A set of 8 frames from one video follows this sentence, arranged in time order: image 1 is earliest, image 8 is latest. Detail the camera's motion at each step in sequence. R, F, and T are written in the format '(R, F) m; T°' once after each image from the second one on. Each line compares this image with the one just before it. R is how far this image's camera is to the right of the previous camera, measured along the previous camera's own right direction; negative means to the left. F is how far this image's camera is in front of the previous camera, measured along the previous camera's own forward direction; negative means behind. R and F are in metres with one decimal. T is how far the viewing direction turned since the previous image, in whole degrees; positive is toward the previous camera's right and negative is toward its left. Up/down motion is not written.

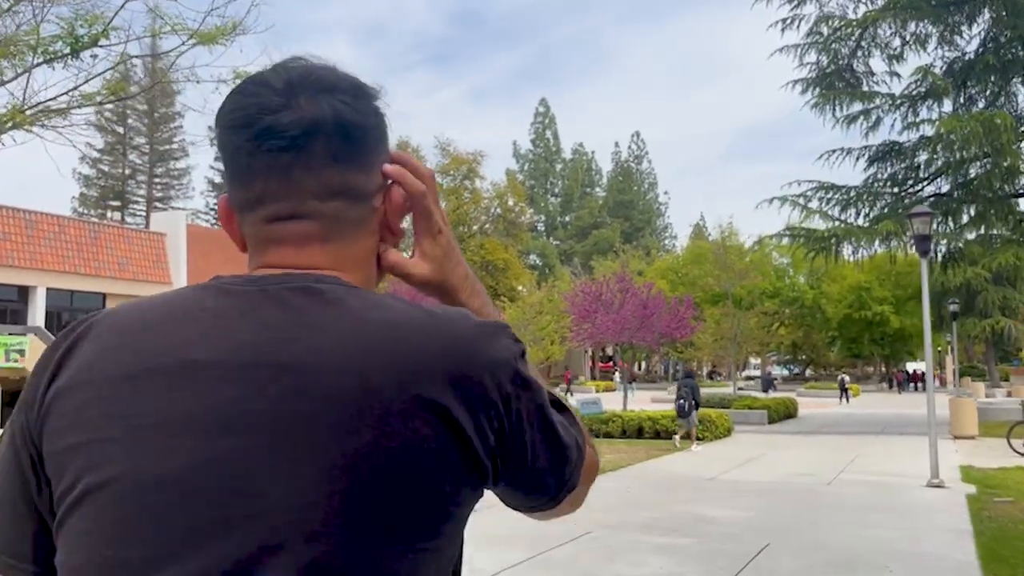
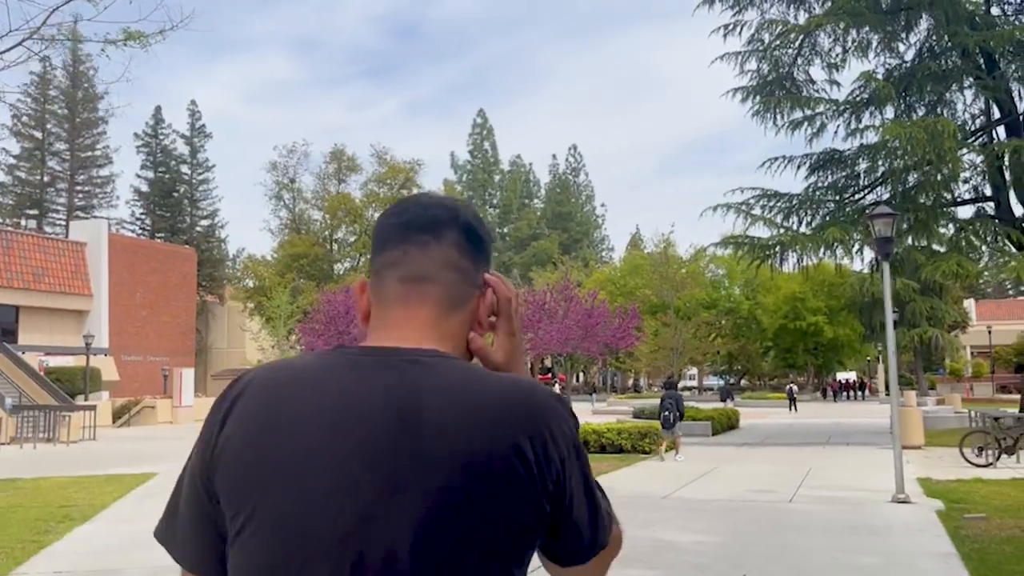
(-0.1, +0.9) m; +4°
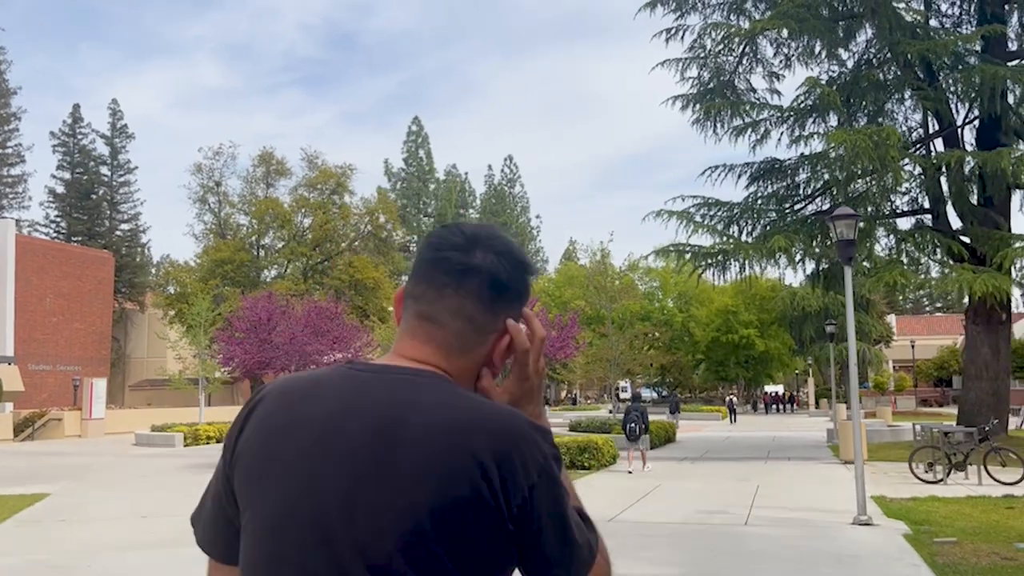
(0.0, +1.0) m; +4°
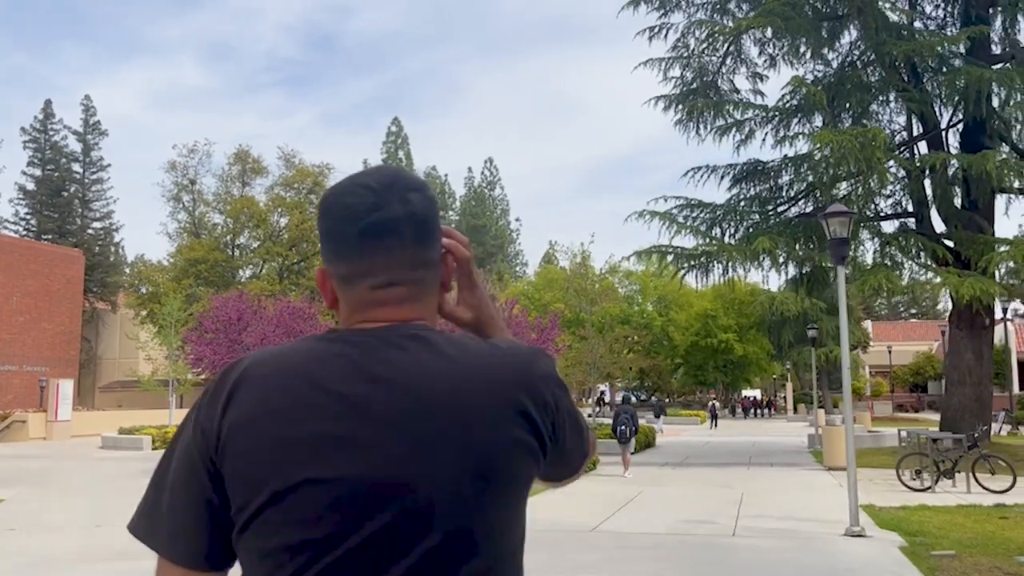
(0.0, +0.5) m; +1°
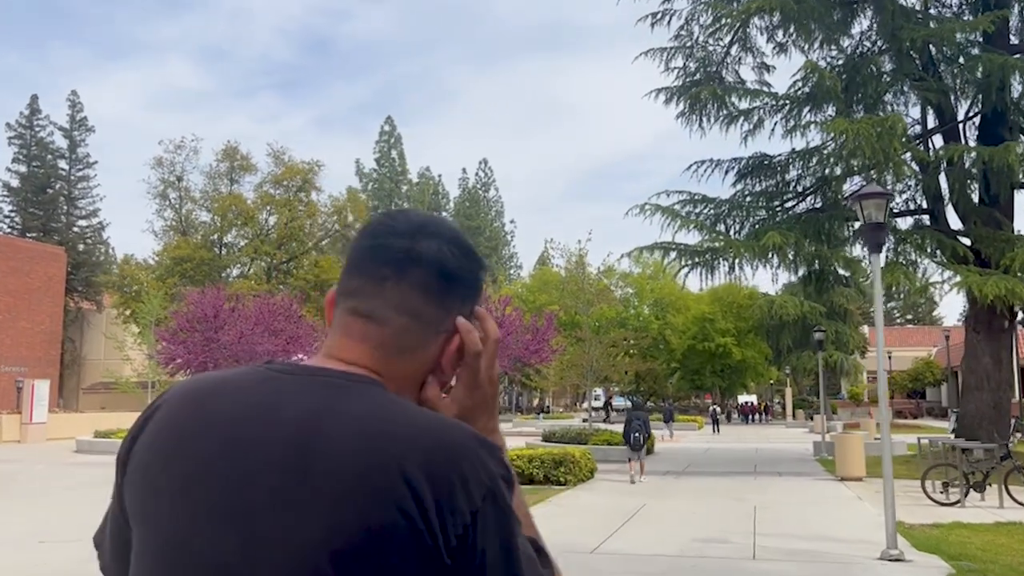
(0.0, +1.3) m; 0°
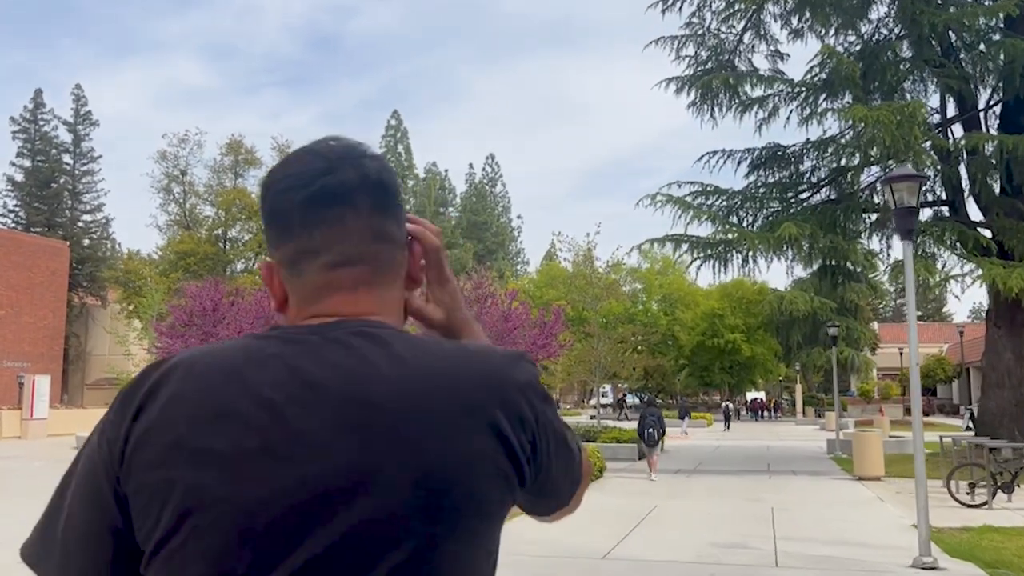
(0.0, +0.6) m; 0°
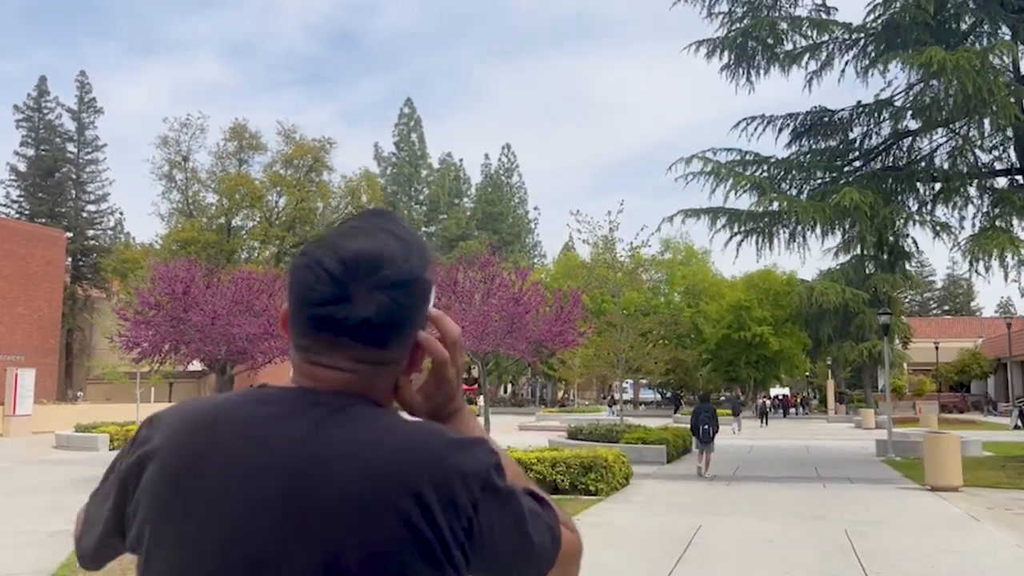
(+0.1, +2.6) m; -1°
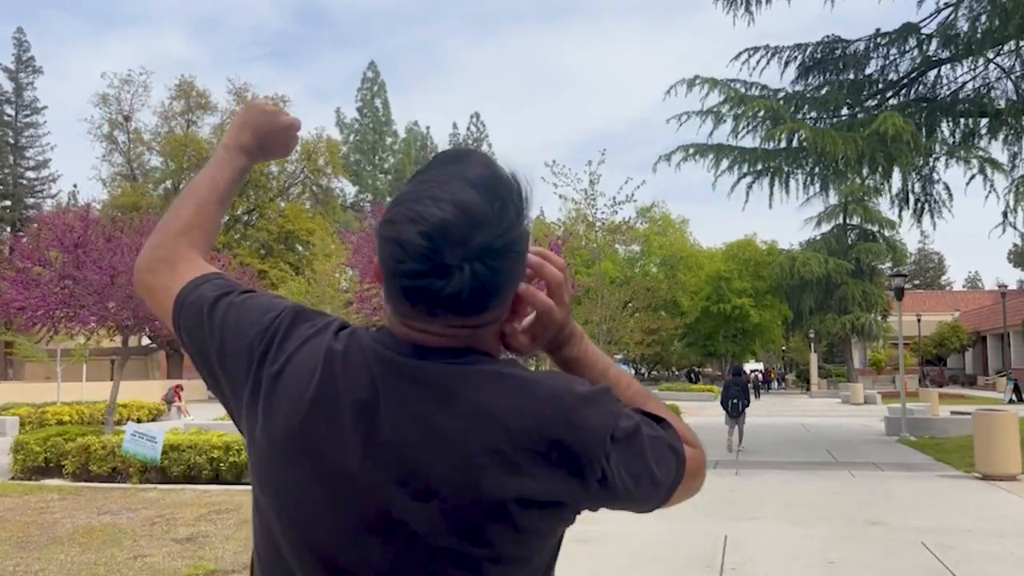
(+0.1, +3.0) m; +2°
